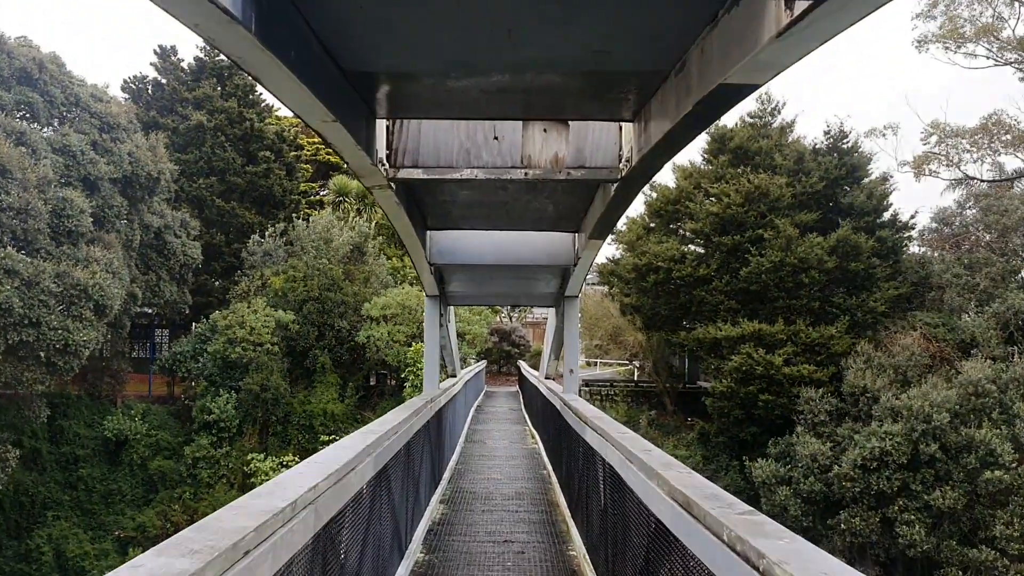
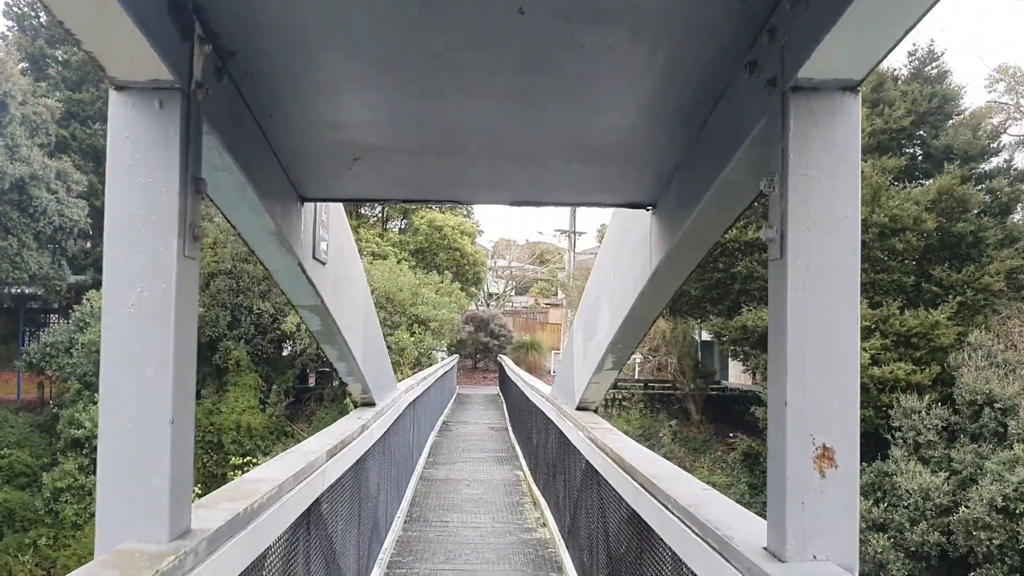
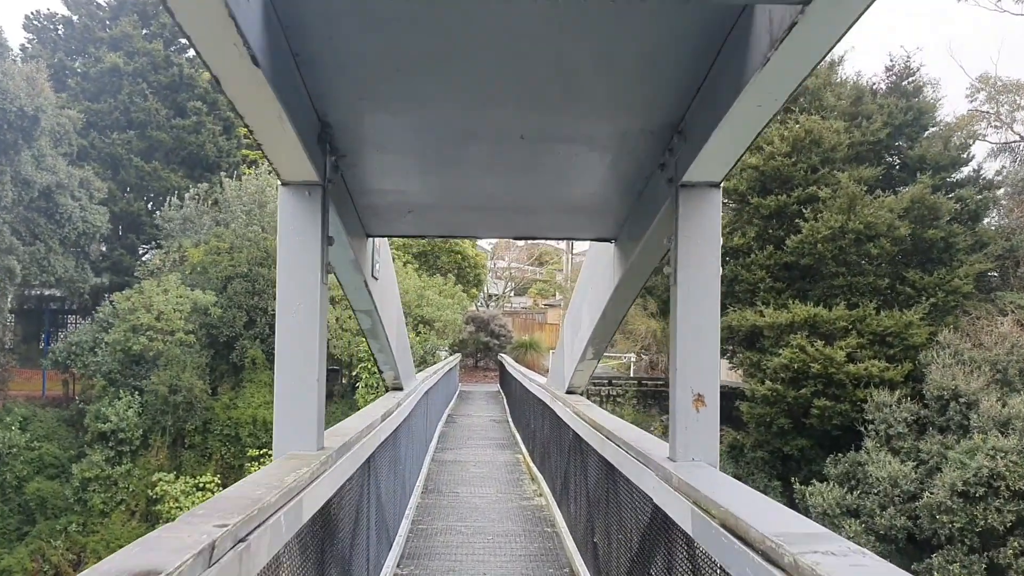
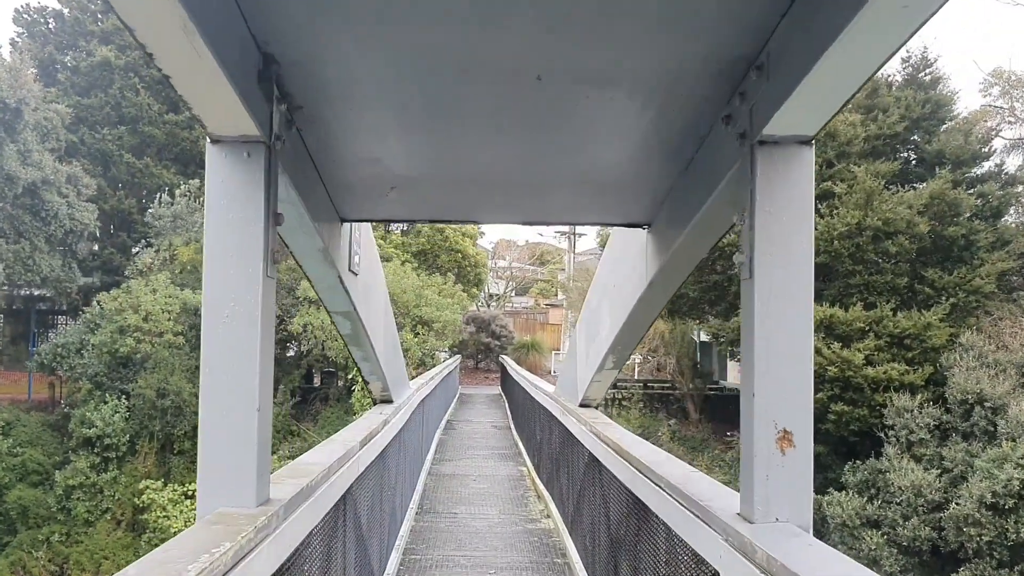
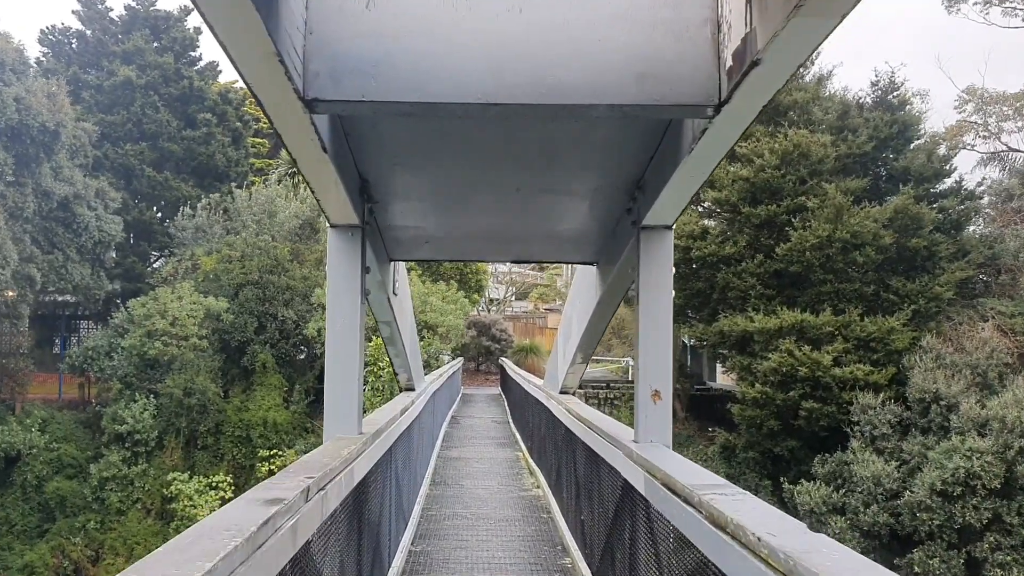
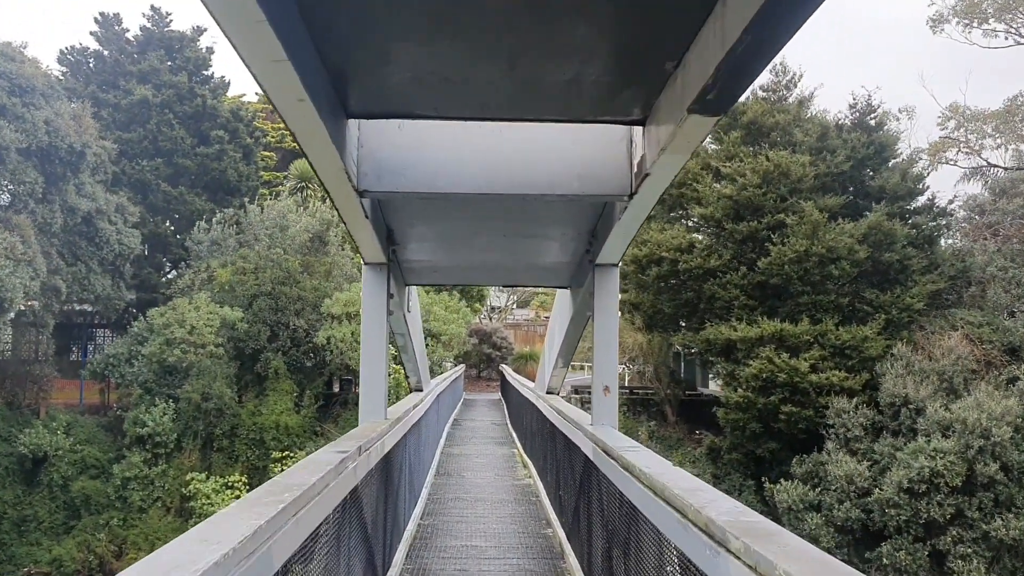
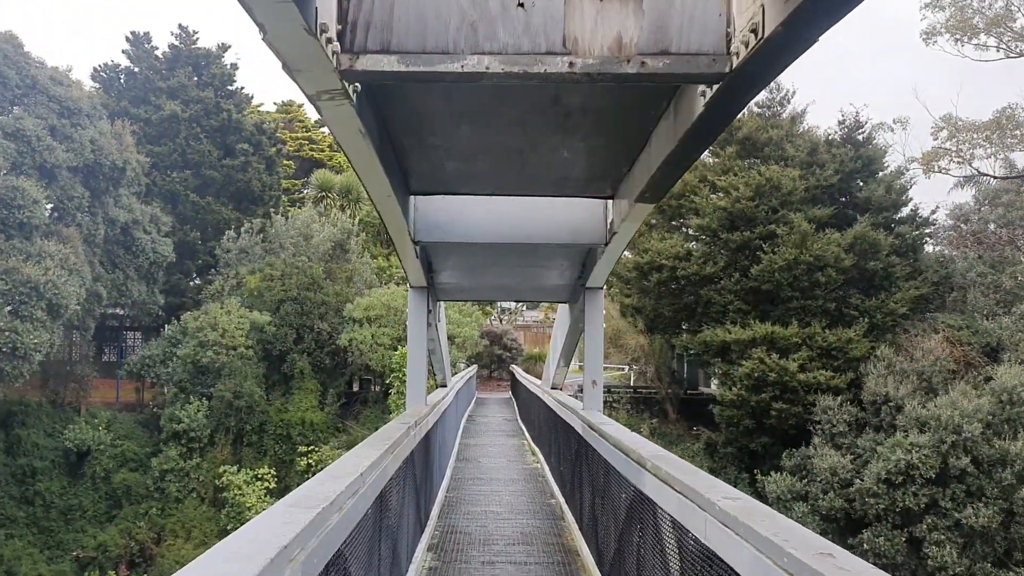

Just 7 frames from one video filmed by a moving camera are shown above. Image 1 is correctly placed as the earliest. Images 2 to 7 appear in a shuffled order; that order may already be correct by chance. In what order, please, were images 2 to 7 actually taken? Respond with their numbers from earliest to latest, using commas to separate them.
7, 6, 5, 3, 4, 2
